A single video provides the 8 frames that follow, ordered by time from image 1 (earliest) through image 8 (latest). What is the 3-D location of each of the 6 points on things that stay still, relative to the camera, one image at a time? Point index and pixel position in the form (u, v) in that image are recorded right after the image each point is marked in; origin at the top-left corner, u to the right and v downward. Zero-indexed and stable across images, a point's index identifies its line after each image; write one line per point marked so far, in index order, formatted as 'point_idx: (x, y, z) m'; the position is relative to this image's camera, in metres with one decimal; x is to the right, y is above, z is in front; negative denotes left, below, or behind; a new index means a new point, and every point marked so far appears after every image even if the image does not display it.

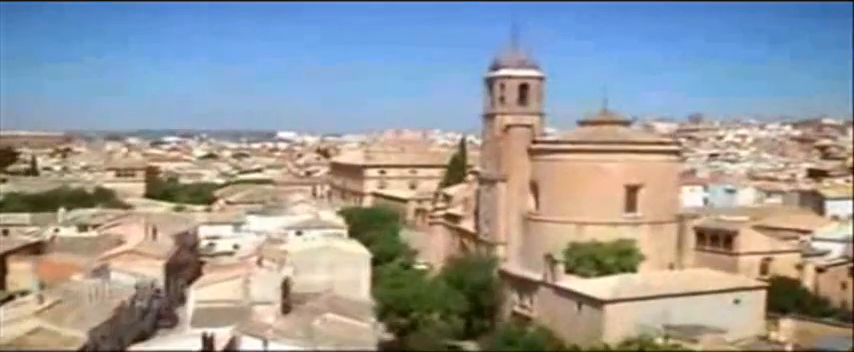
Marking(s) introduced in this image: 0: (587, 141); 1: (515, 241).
0: (+2.5, +0.5, +16.9) m
1: (+1.4, -1.0, +18.0) m
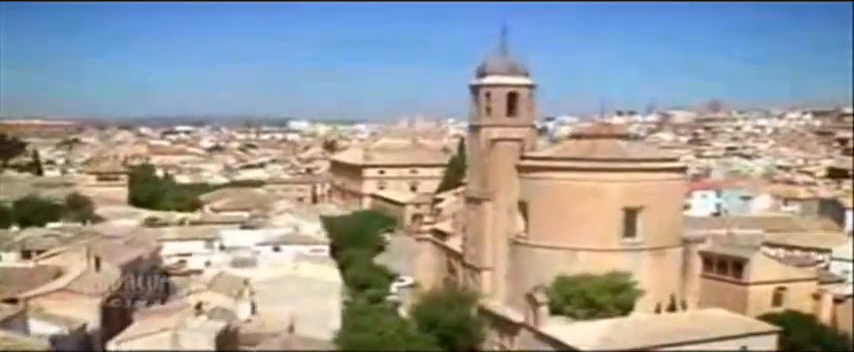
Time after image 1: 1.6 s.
0: (+2.1, +0.2, +15.2) m
1: (+1.1, -1.3, +16.3) m
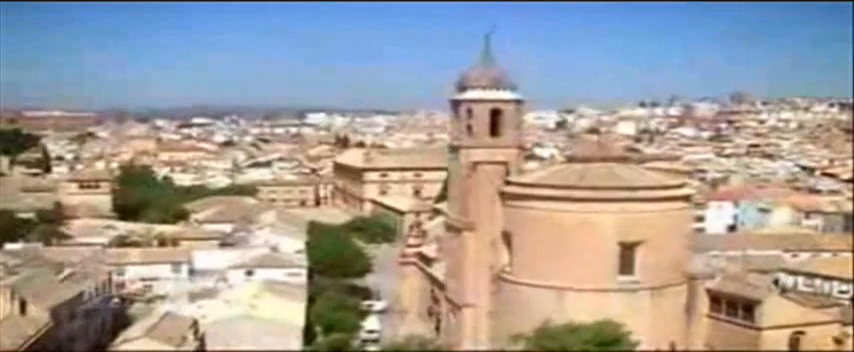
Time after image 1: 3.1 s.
0: (+1.8, -0.1, +13.5) m
1: (+0.8, -1.7, +14.6) m
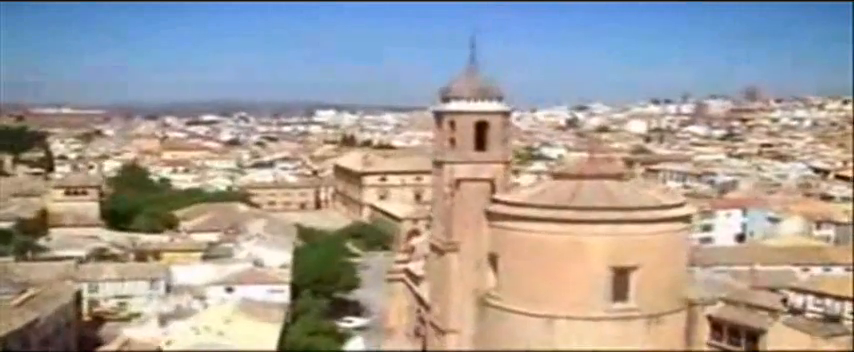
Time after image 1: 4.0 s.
0: (+1.5, -0.4, +12.5) m
1: (+0.5, -1.9, +13.6) m
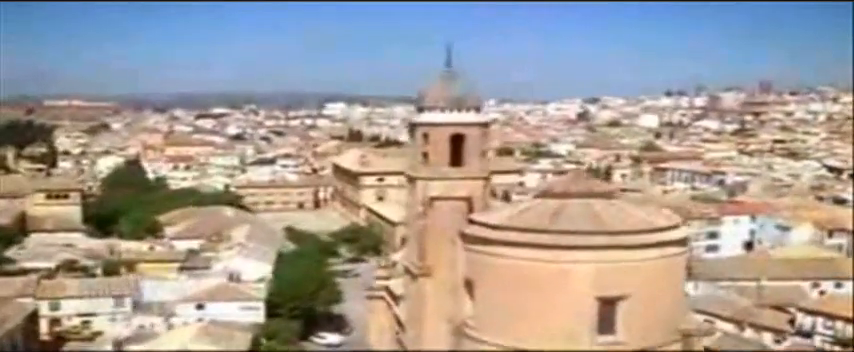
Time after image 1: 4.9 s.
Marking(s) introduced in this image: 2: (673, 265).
0: (+1.2, -0.6, +11.3) m
1: (+0.2, -2.1, +12.5) m
2: (+2.6, -0.9, +11.7) m
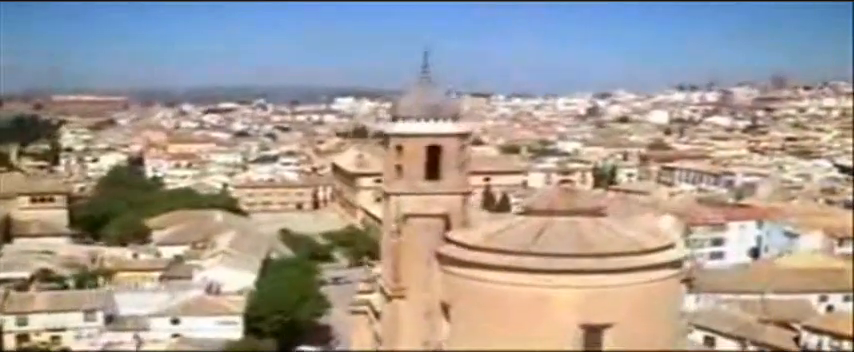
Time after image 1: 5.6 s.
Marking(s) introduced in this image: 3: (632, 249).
0: (+0.9, -0.7, +10.5) m
1: (-0.1, -2.2, +11.6) m
2: (+2.3, -1.1, +10.8) m
3: (+2.0, -0.7, +10.6) m
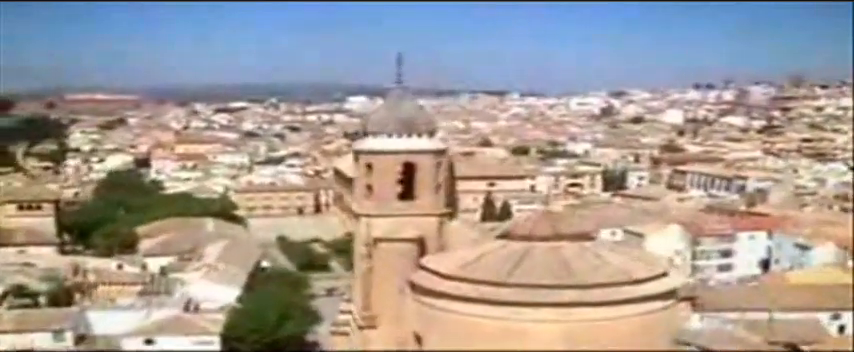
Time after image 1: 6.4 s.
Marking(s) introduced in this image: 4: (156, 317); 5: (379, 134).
0: (+0.6, -0.9, +9.6) m
1: (-0.3, -2.4, +10.7) m
2: (+2.0, -1.3, +9.9) m
3: (+1.7, -0.9, +9.7) m
4: (-4.0, -2.1, +16.5) m
5: (-0.4, +0.4, +11.2) m
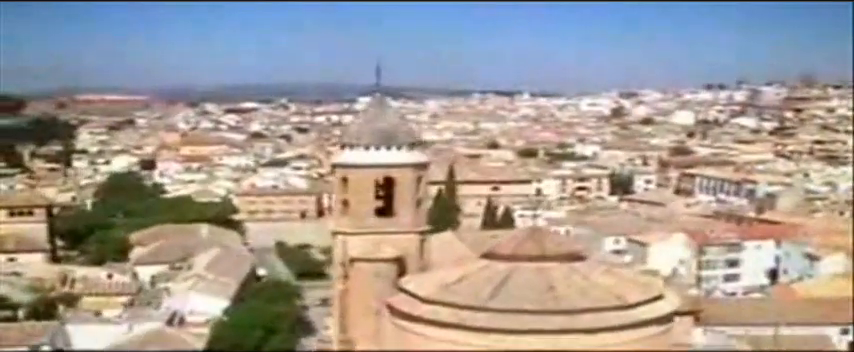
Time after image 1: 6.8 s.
0: (+0.4, -1.1, +8.9) m
1: (-0.5, -2.6, +10.1) m
2: (+1.8, -1.4, +9.2) m
3: (+1.5, -1.0, +9.0) m
4: (-4.2, -2.2, +15.9) m
5: (-0.6, +0.3, +10.6) m
